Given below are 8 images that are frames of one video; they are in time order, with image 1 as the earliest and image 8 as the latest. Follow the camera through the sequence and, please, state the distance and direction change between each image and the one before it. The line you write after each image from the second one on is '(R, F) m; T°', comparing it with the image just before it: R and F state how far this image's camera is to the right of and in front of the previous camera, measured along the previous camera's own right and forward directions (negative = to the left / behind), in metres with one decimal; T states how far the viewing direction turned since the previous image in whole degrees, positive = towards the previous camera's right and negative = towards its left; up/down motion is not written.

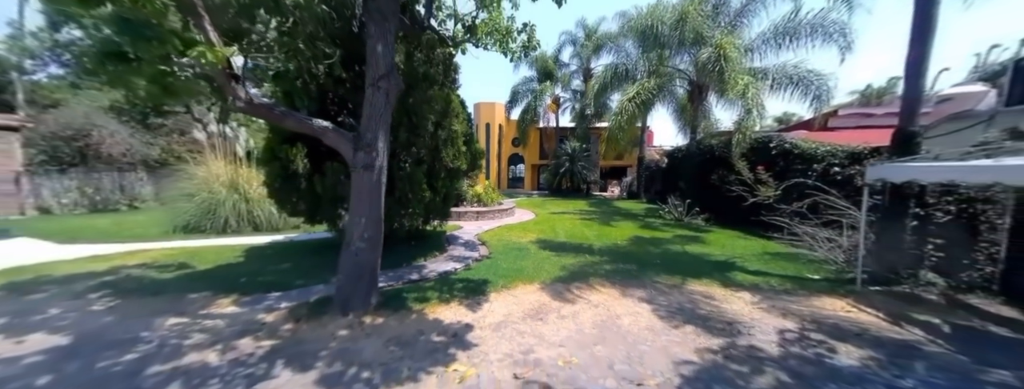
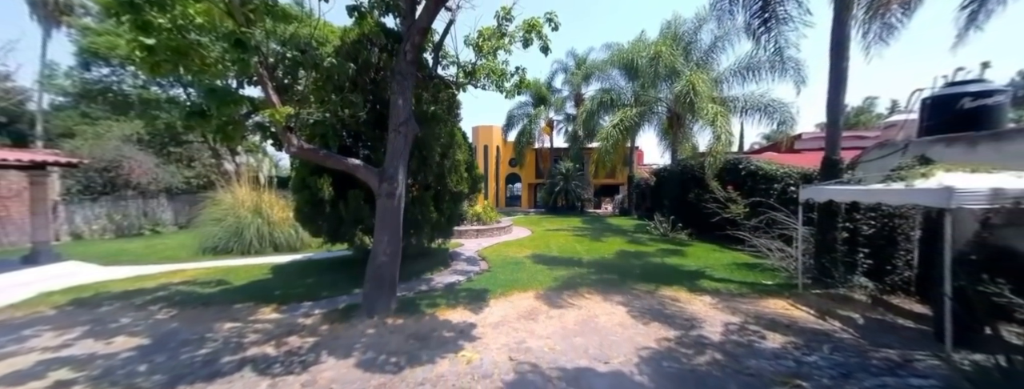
(0.0, -0.9) m; 0°
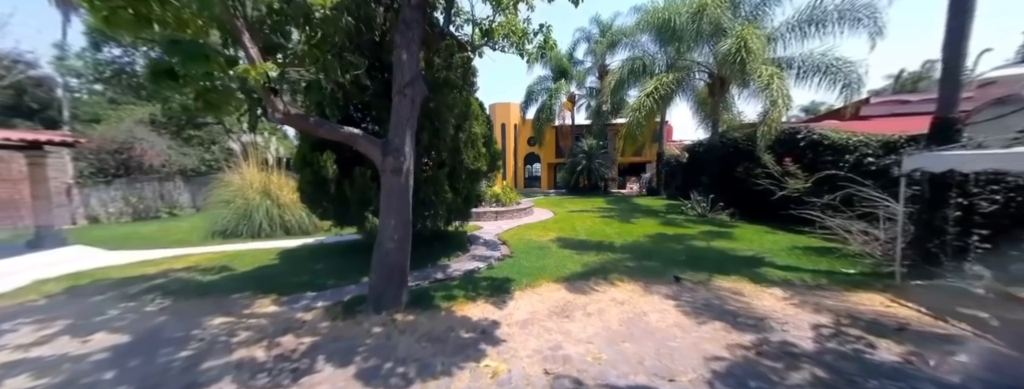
(-0.1, +0.8) m; -3°
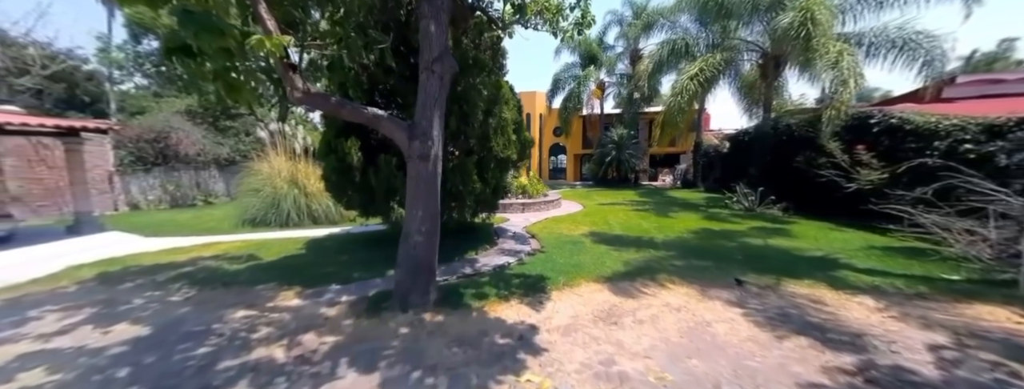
(-0.2, +0.4) m; -4°
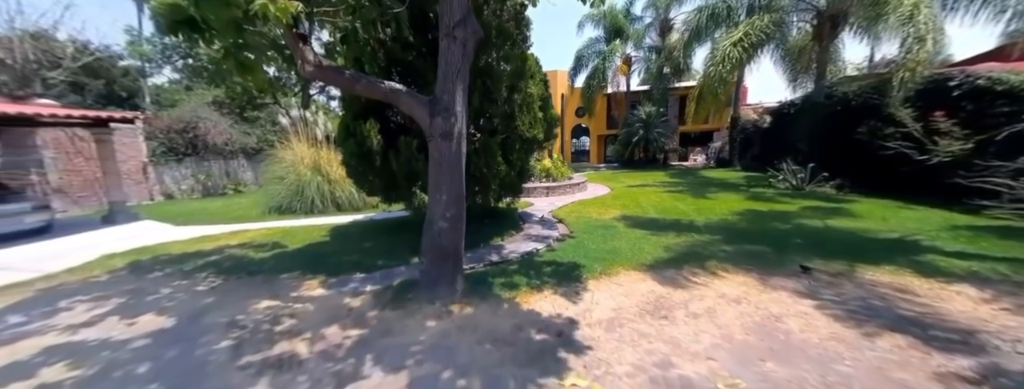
(-0.1, +0.4) m; -4°
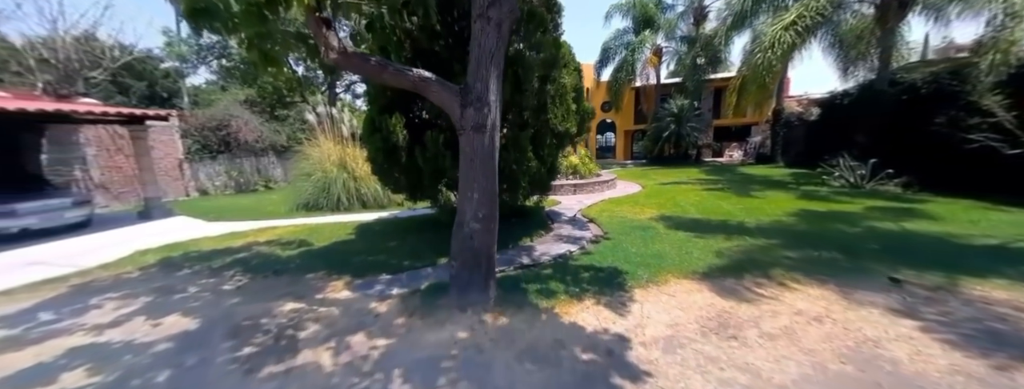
(-0.2, +0.3) m; -4°
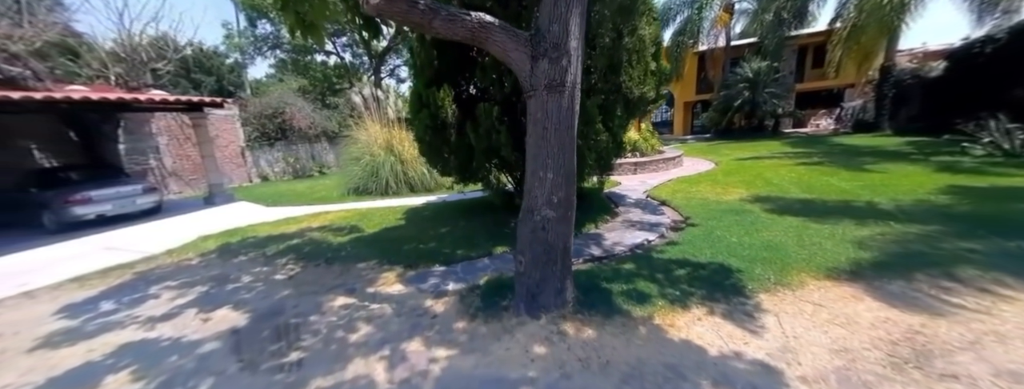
(-0.3, +0.6) m; -7°
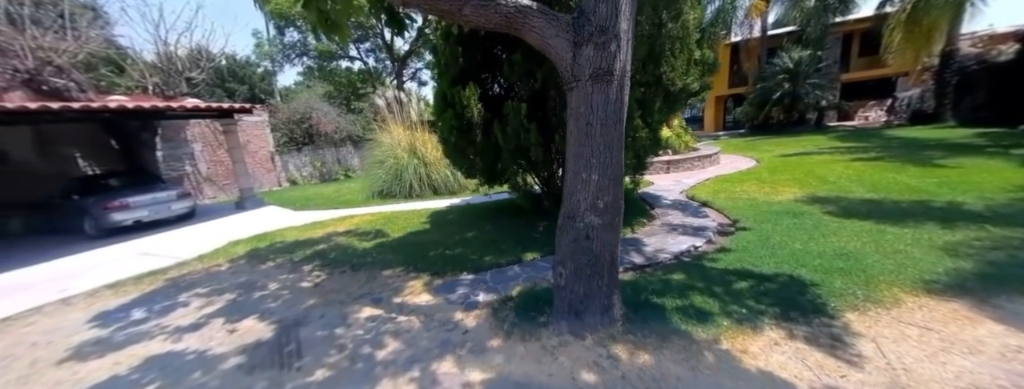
(-0.1, +0.2) m; -4°
